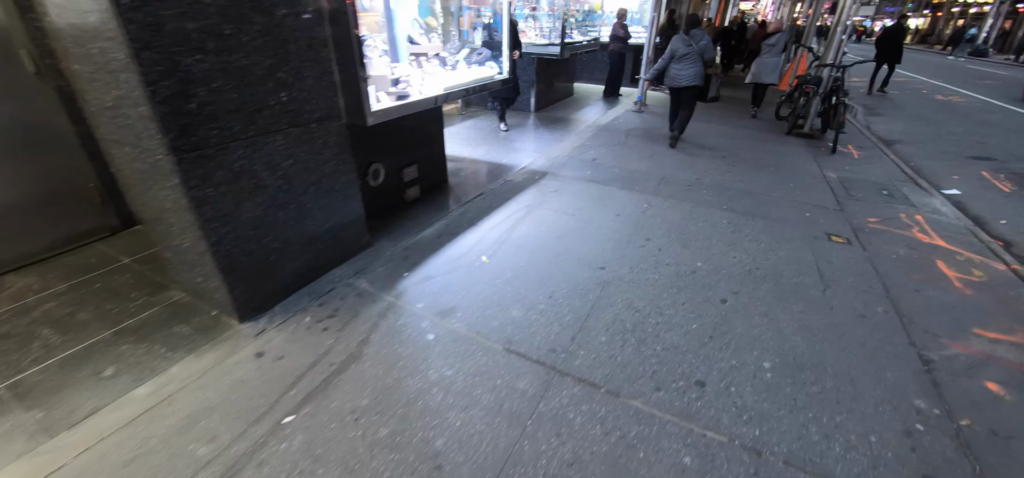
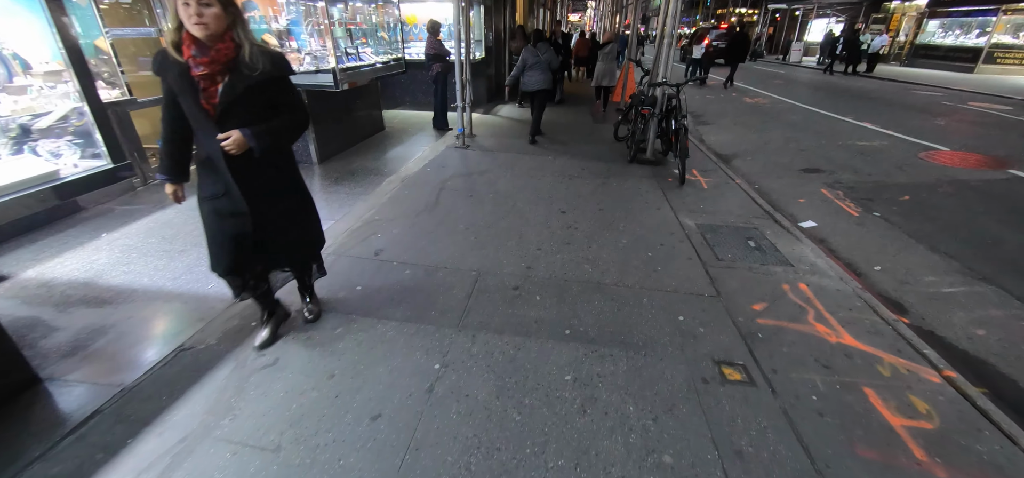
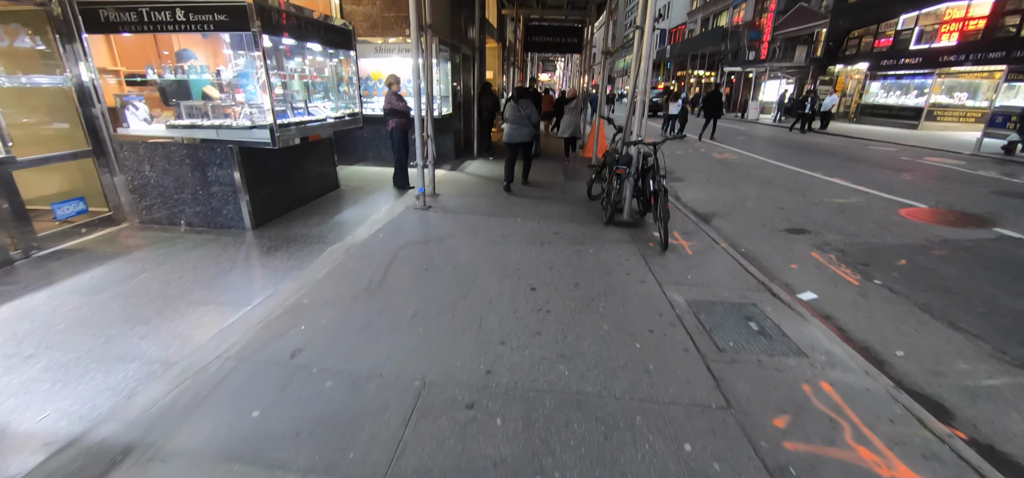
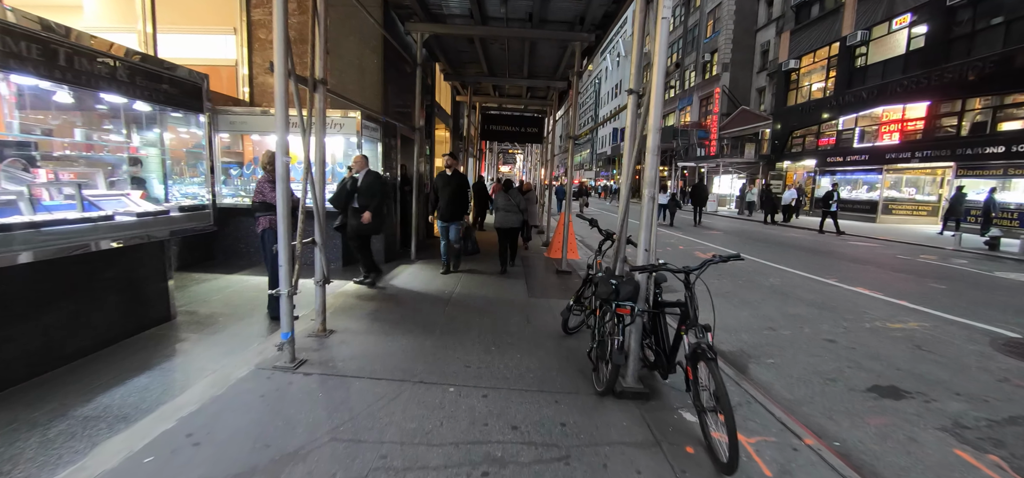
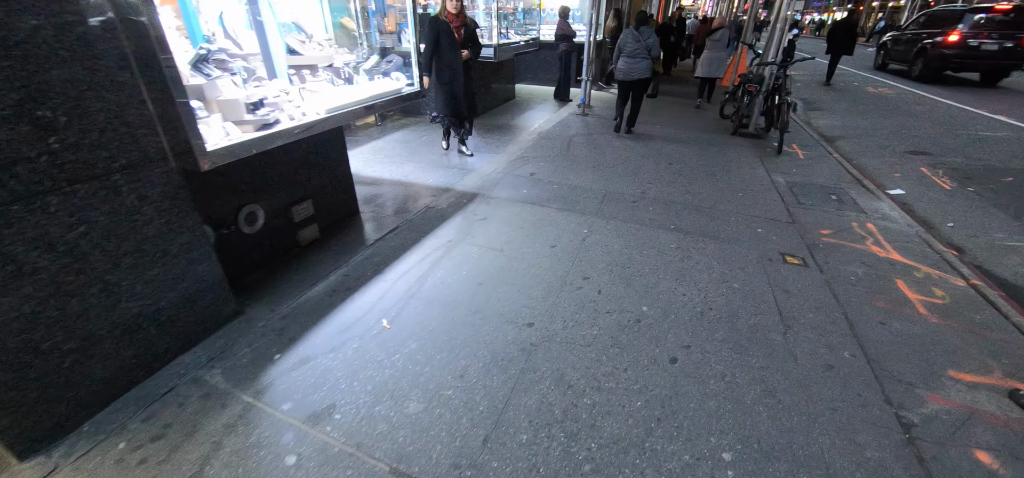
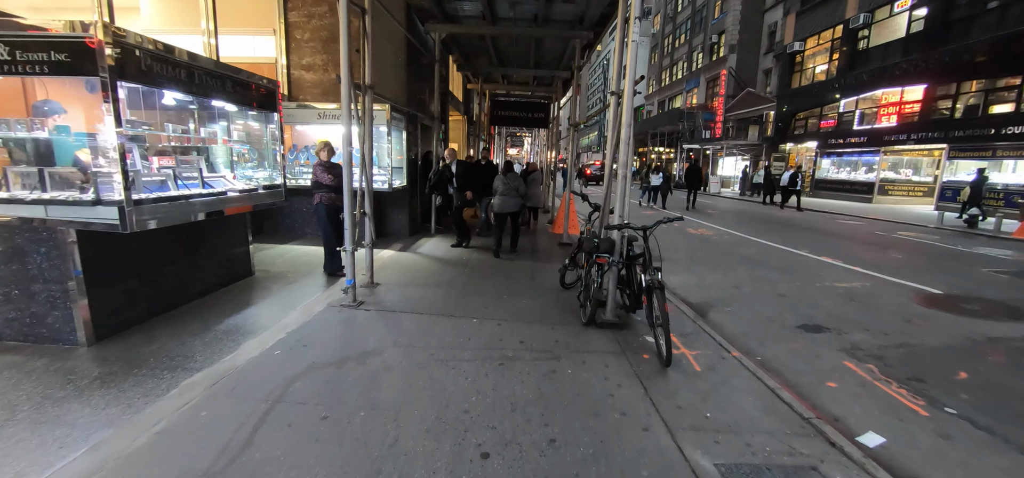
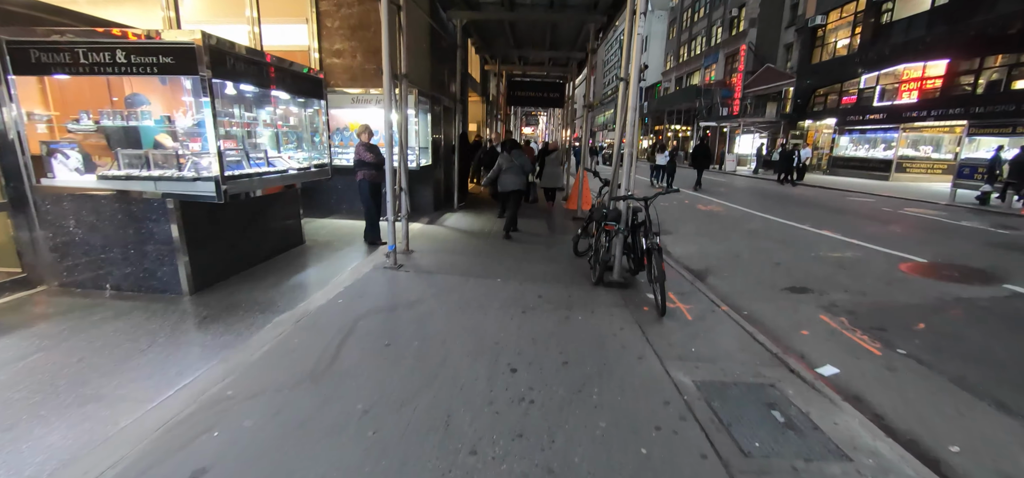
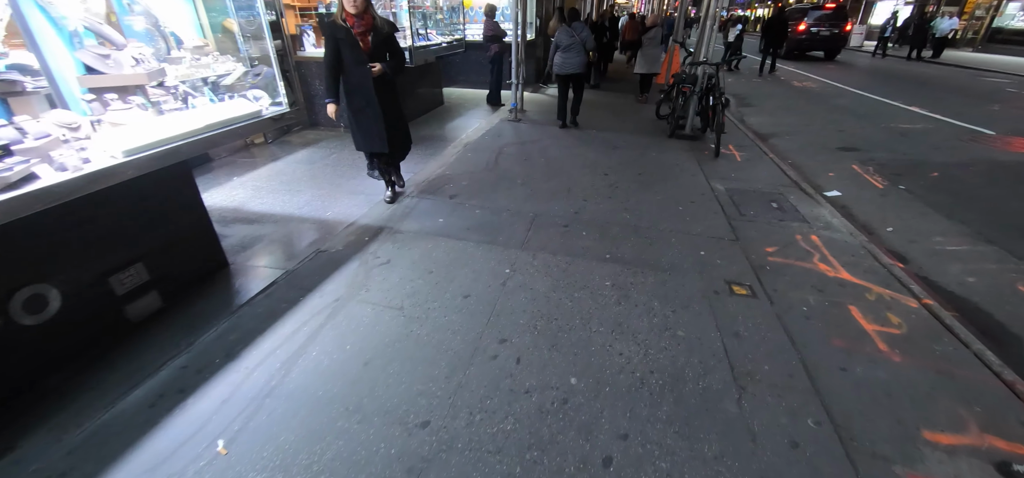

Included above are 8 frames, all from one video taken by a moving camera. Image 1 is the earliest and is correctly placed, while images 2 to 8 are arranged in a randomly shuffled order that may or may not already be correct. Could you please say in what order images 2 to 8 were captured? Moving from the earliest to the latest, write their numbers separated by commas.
5, 8, 2, 3, 7, 6, 4
